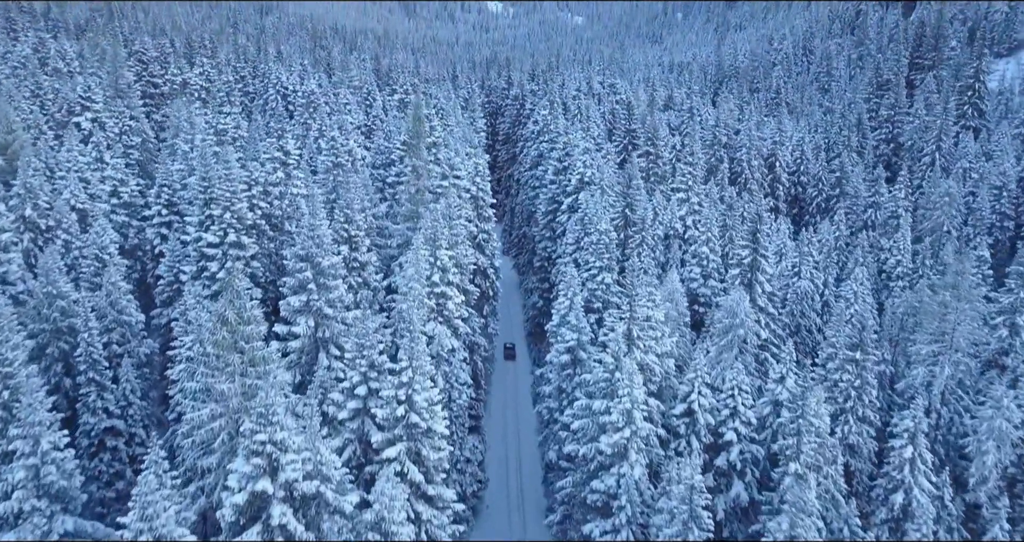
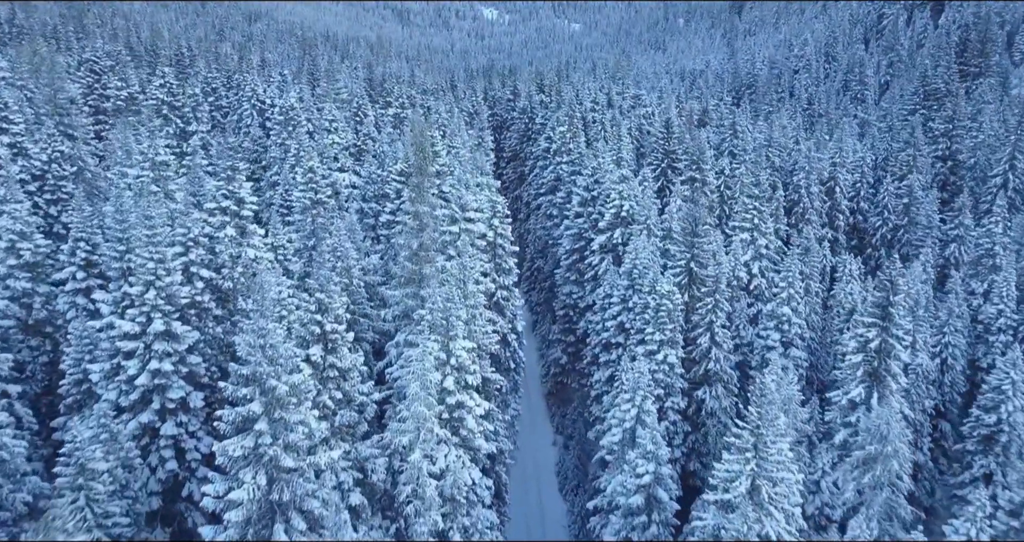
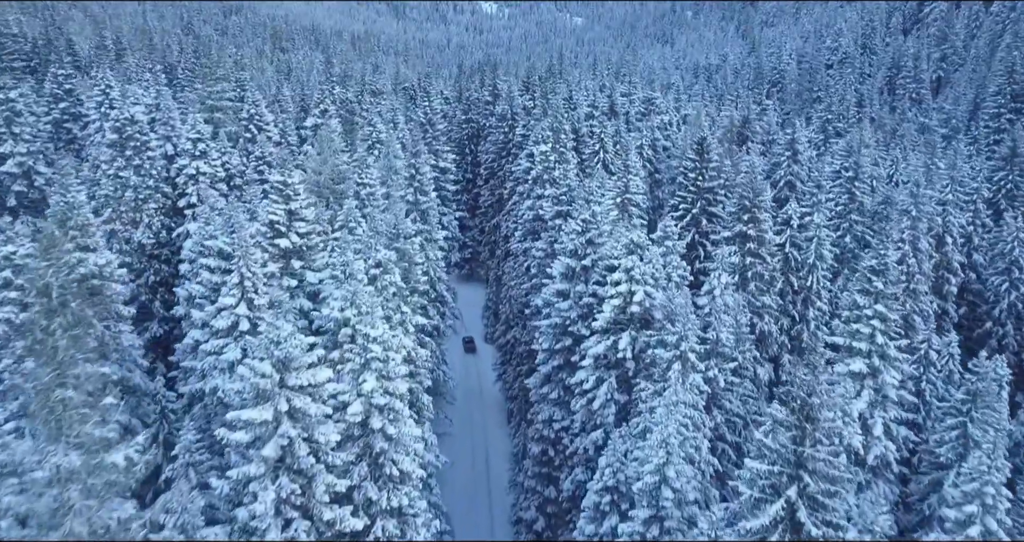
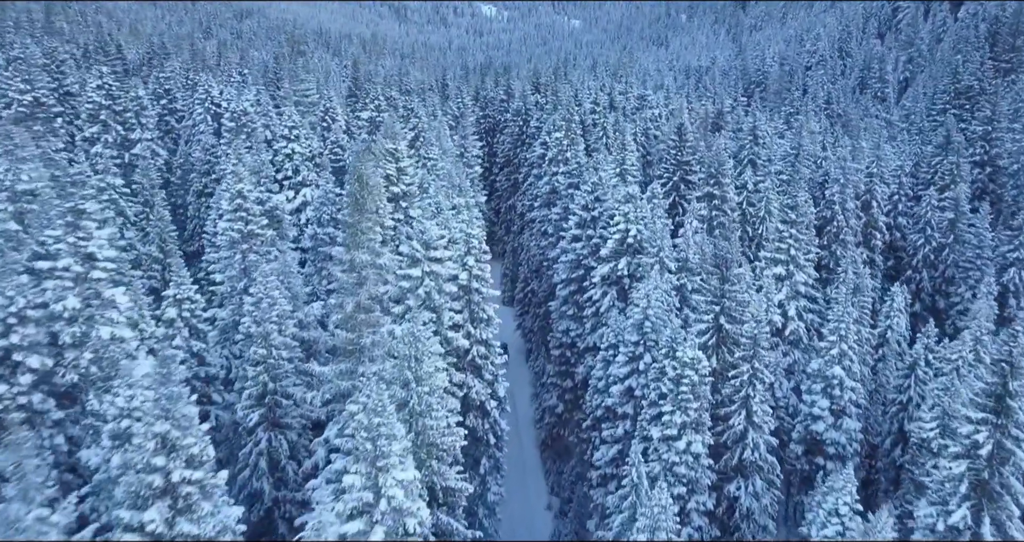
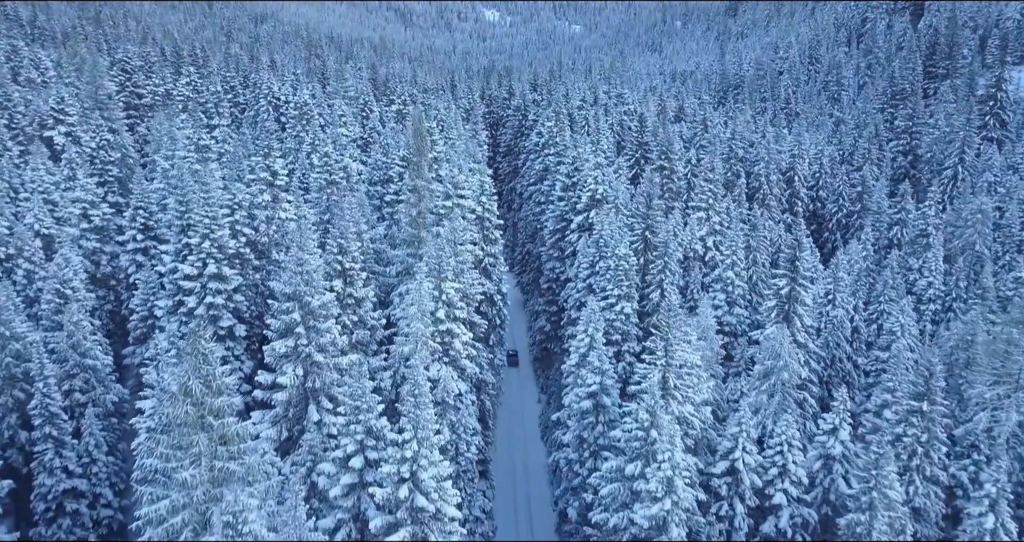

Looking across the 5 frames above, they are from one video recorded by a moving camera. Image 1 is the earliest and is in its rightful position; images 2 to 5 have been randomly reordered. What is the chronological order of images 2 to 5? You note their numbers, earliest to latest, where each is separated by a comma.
5, 2, 4, 3
